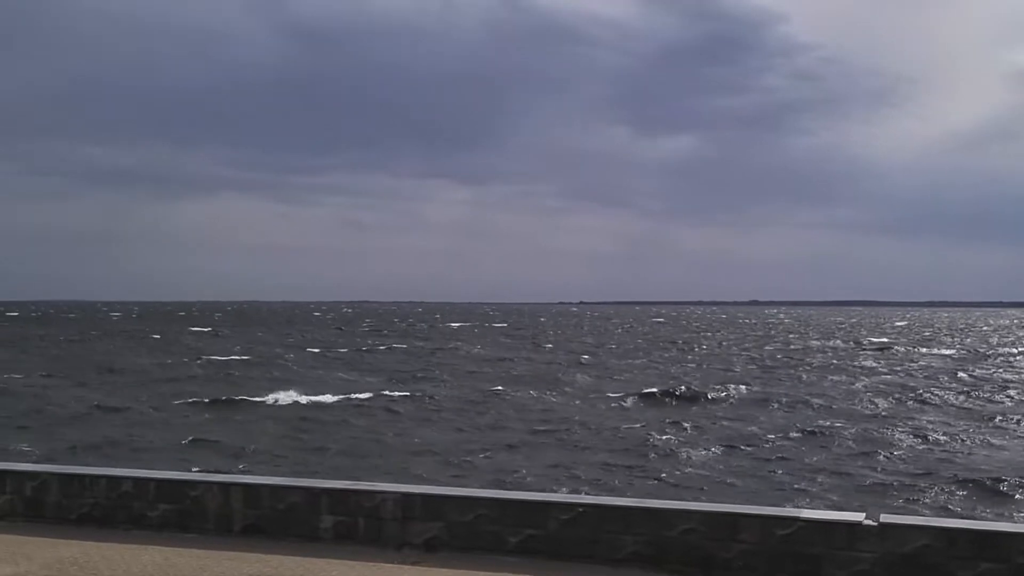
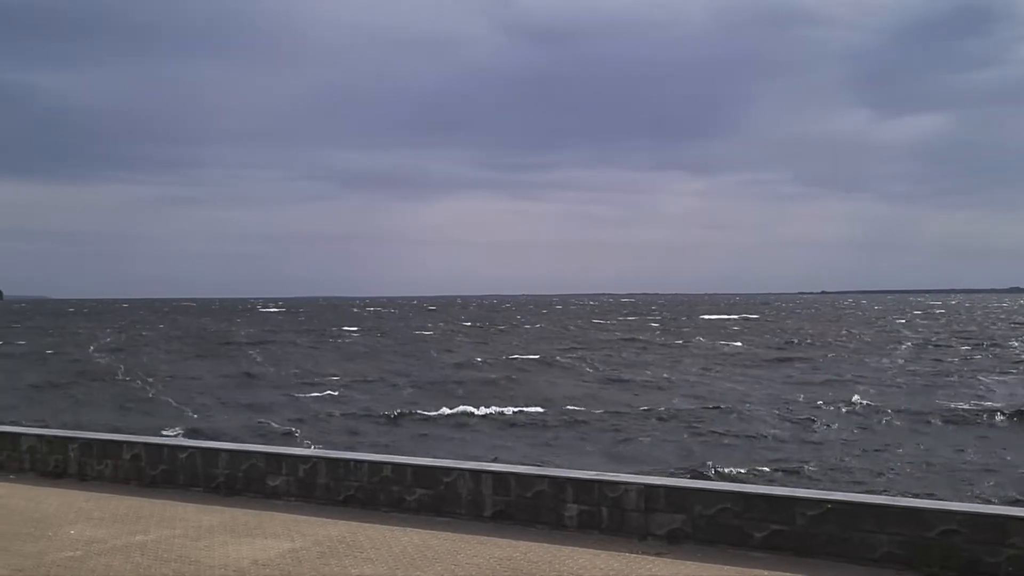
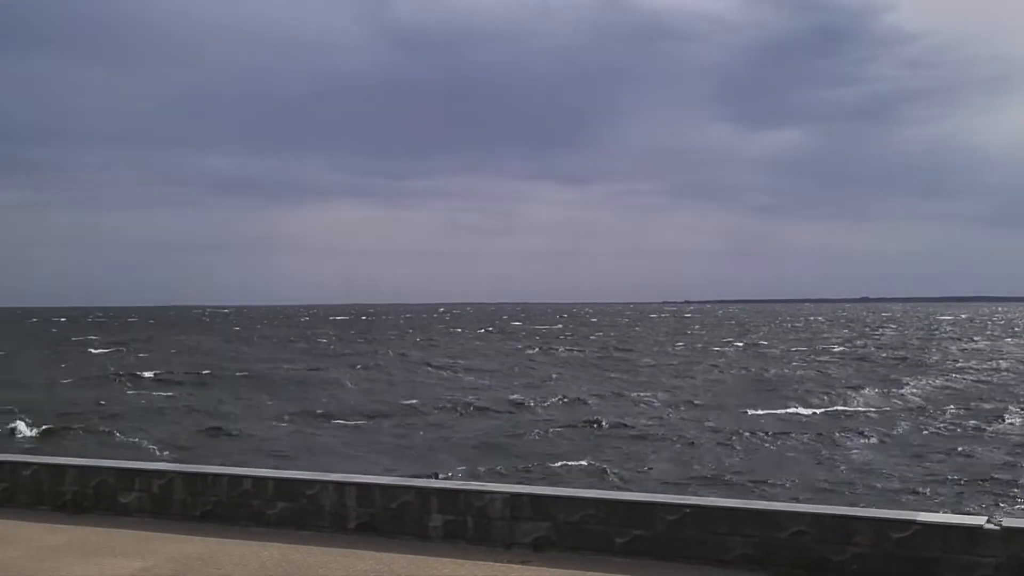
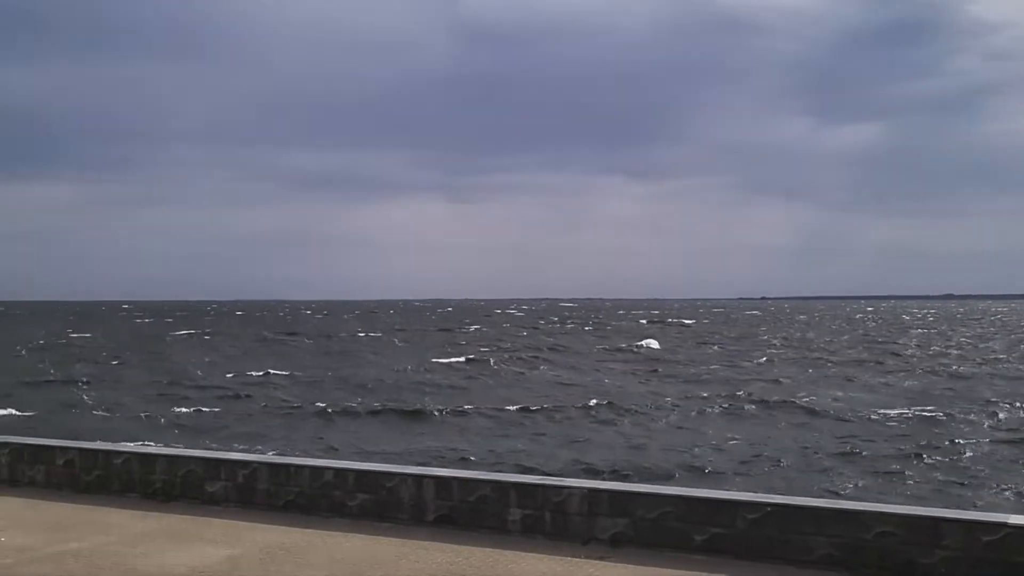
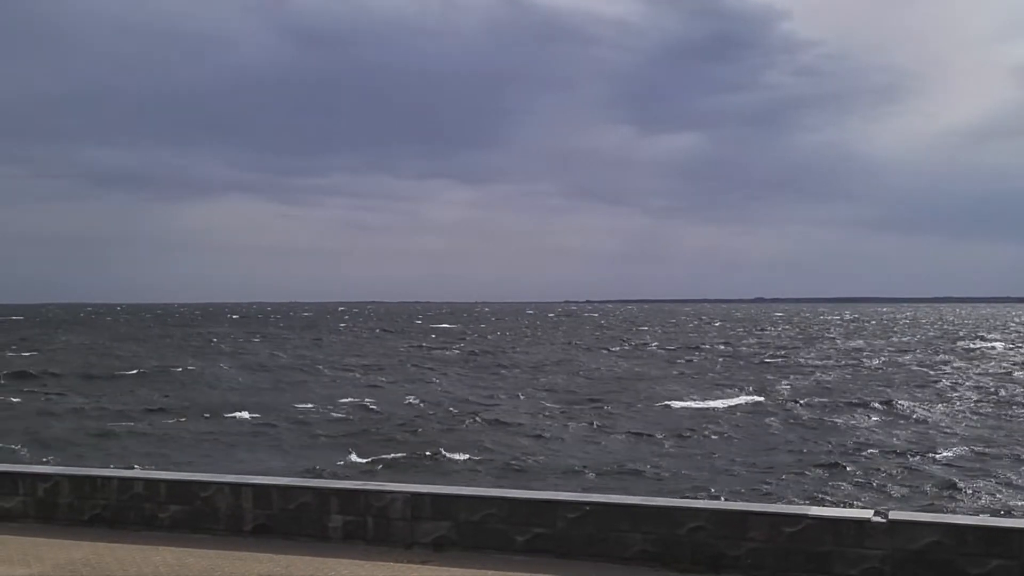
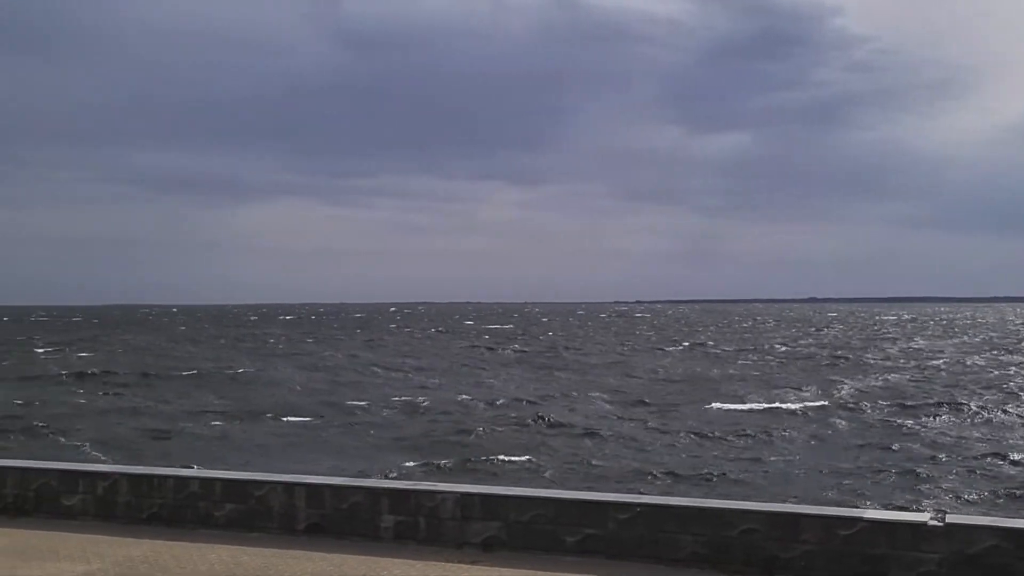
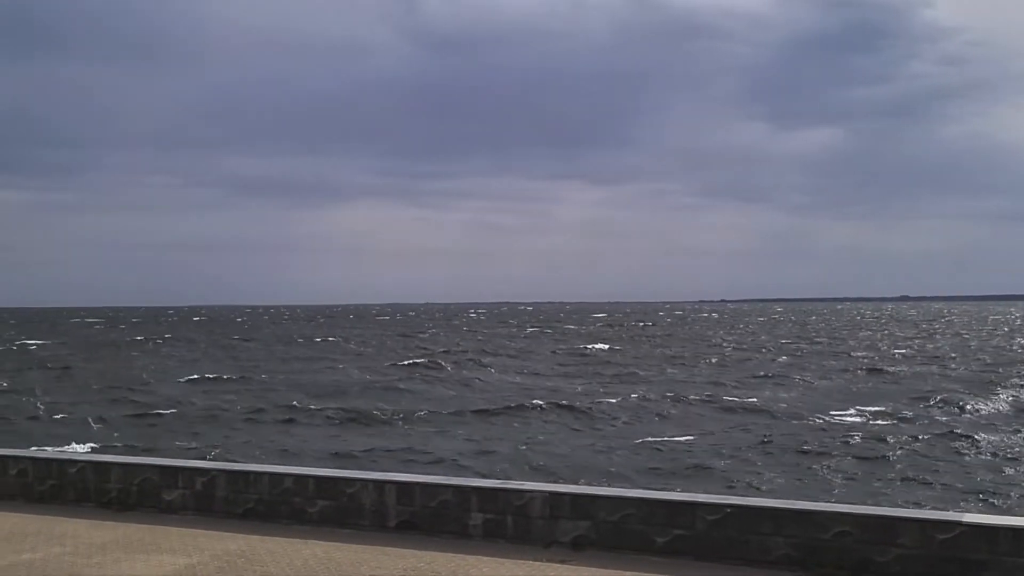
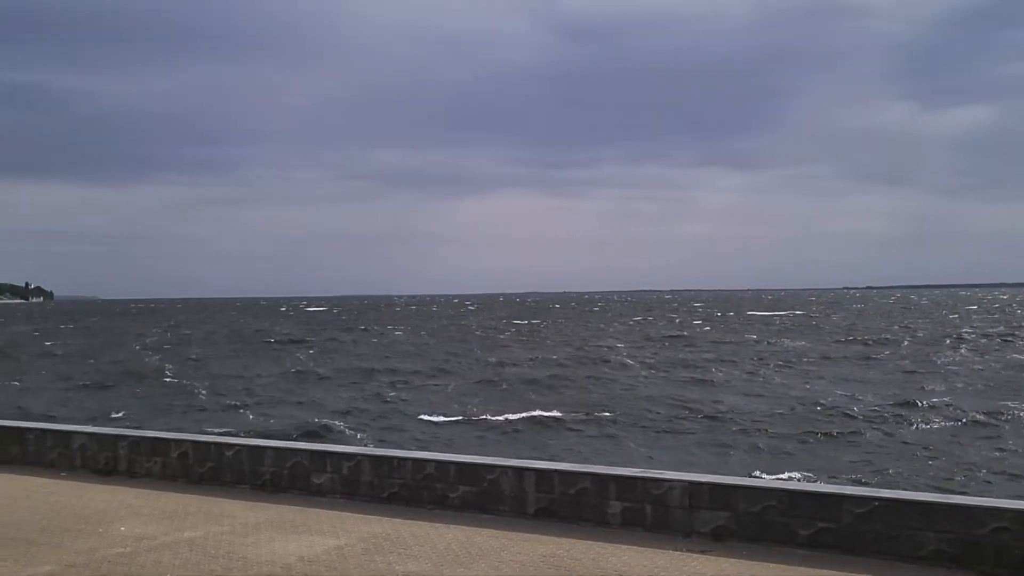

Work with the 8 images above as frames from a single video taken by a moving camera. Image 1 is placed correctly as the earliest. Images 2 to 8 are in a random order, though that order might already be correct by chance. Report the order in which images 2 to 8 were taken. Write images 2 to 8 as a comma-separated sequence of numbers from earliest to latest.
5, 6, 3, 7, 4, 2, 8
